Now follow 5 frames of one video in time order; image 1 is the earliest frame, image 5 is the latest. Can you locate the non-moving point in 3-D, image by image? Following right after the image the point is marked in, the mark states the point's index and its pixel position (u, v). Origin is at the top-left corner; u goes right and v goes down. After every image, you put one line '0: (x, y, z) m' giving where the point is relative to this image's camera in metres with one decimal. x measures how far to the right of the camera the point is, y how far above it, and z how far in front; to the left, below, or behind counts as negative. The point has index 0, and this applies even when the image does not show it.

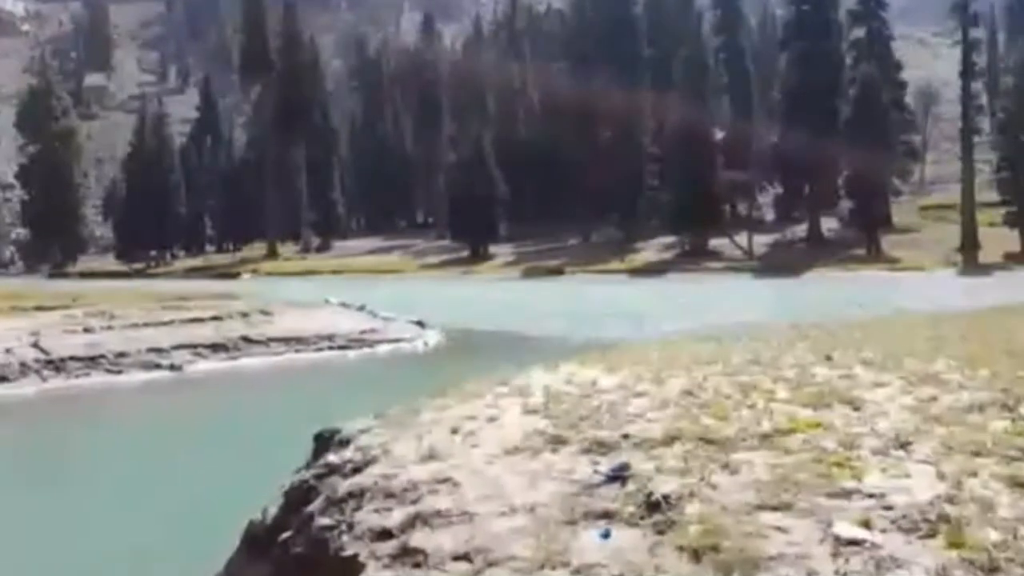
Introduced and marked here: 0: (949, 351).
0: (+7.2, -0.7, +21.4) m
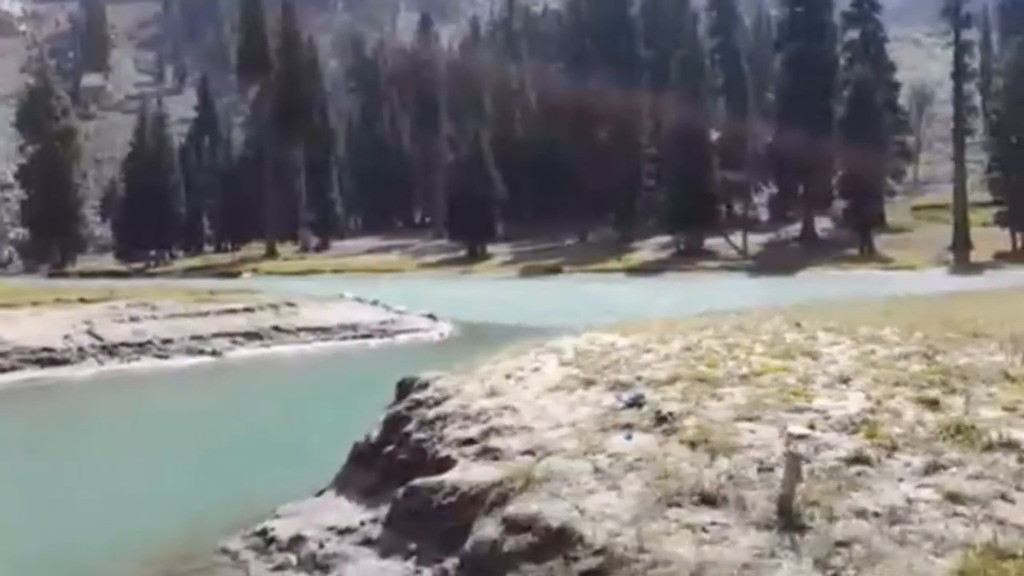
0: (+7.4, -0.6, +23.4) m
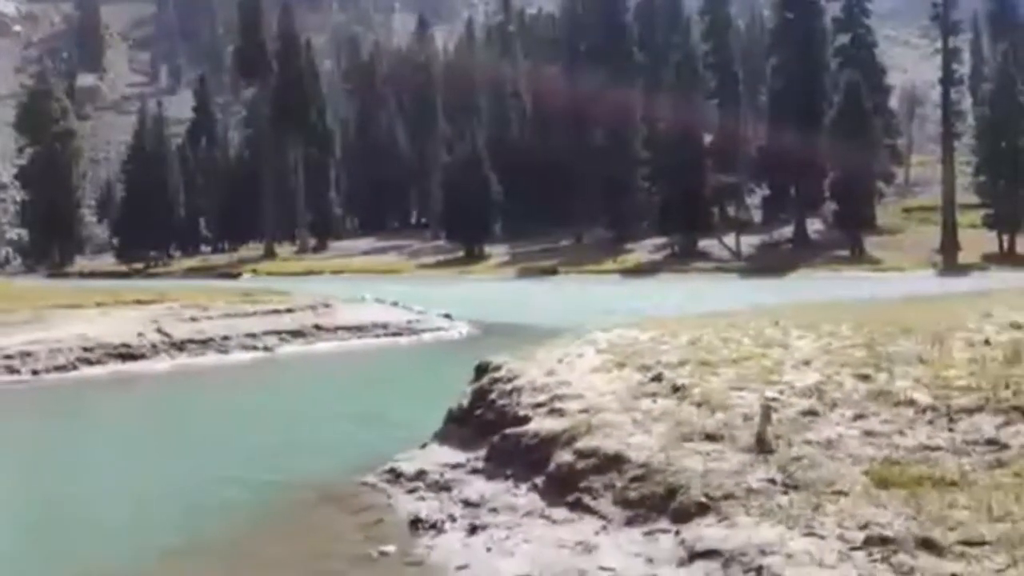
0: (+7.8, -0.7, +26.4) m
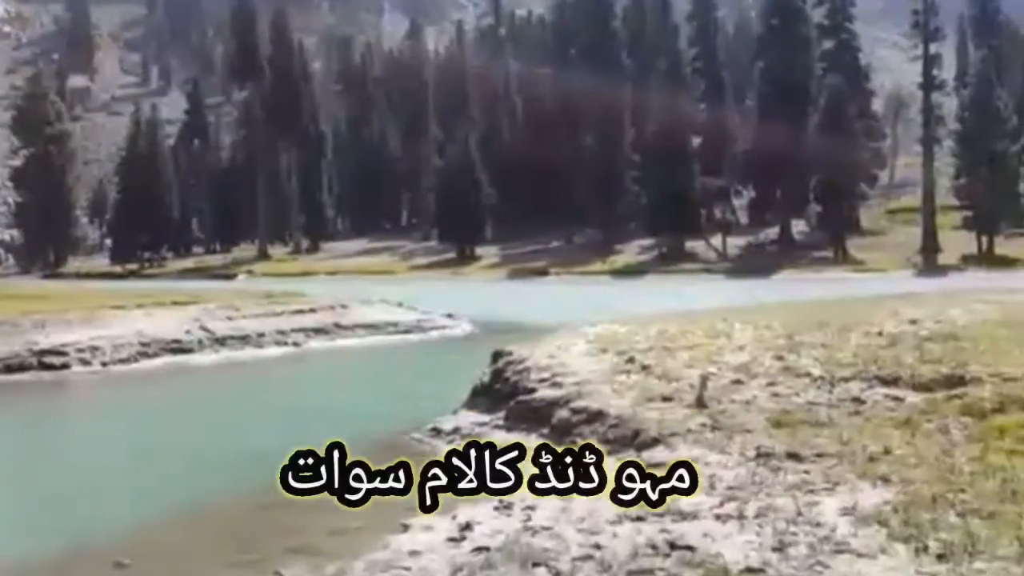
0: (+7.8, -0.7, +30.0) m
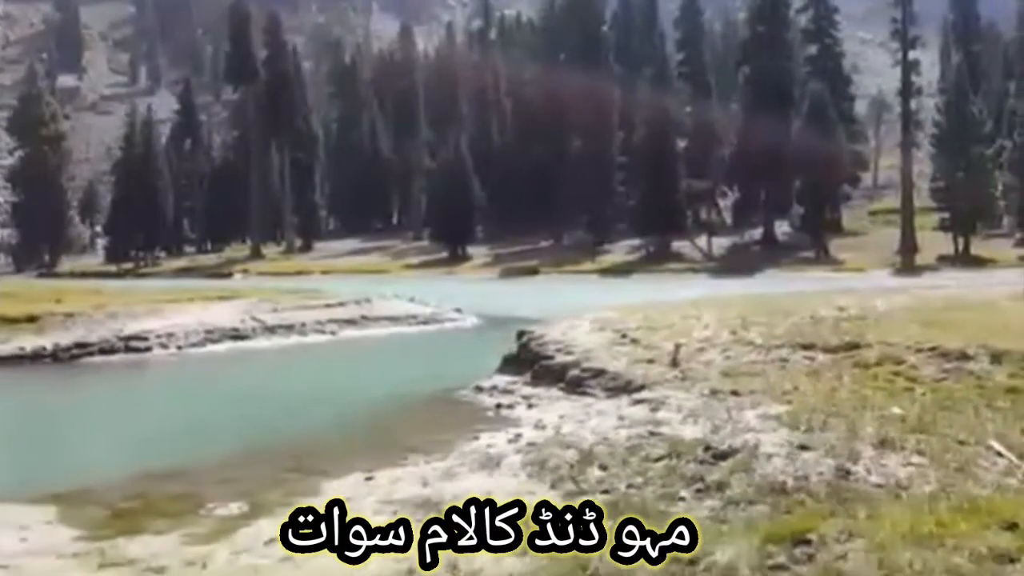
0: (+8.0, -0.6, +34.8) m
